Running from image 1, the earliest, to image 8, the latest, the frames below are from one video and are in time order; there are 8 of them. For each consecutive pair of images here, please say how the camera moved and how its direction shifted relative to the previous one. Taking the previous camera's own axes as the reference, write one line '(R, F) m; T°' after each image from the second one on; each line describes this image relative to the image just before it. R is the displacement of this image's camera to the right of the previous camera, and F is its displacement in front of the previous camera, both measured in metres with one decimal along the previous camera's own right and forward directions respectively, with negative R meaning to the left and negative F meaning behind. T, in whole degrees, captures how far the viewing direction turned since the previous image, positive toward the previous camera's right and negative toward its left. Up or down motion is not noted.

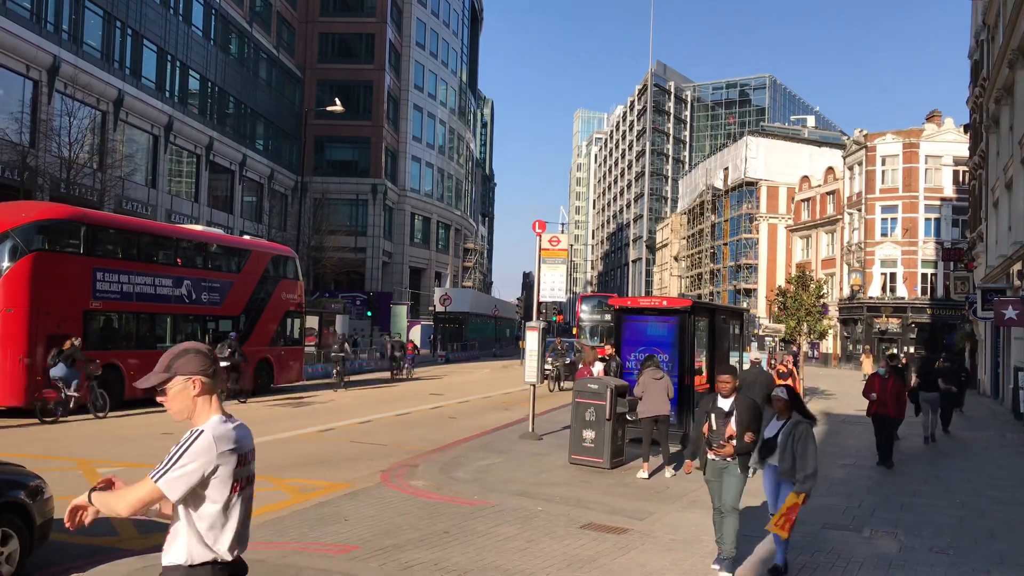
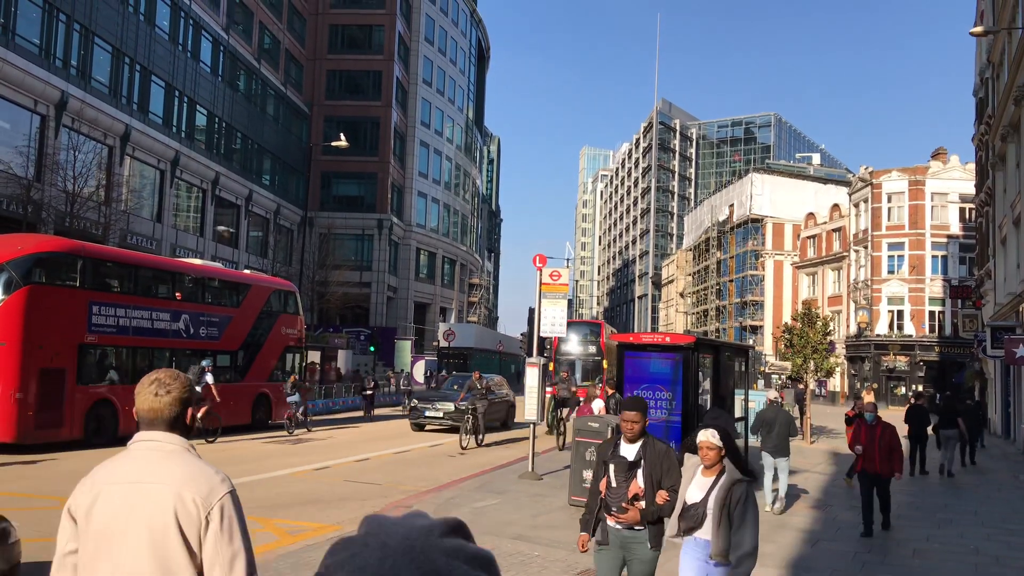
(+0.1, +0.2) m; 0°
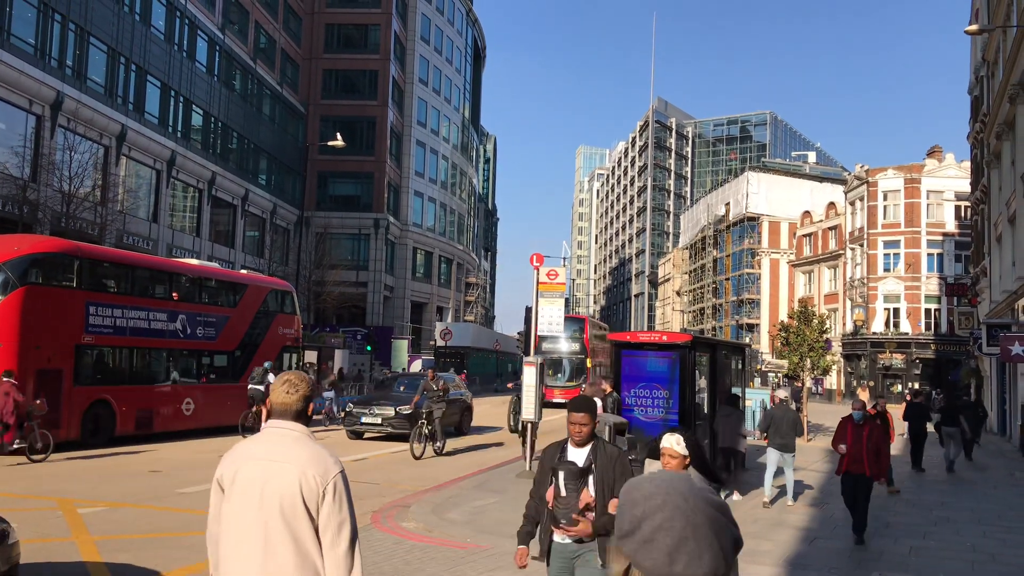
(0.0, 0.0) m; 0°
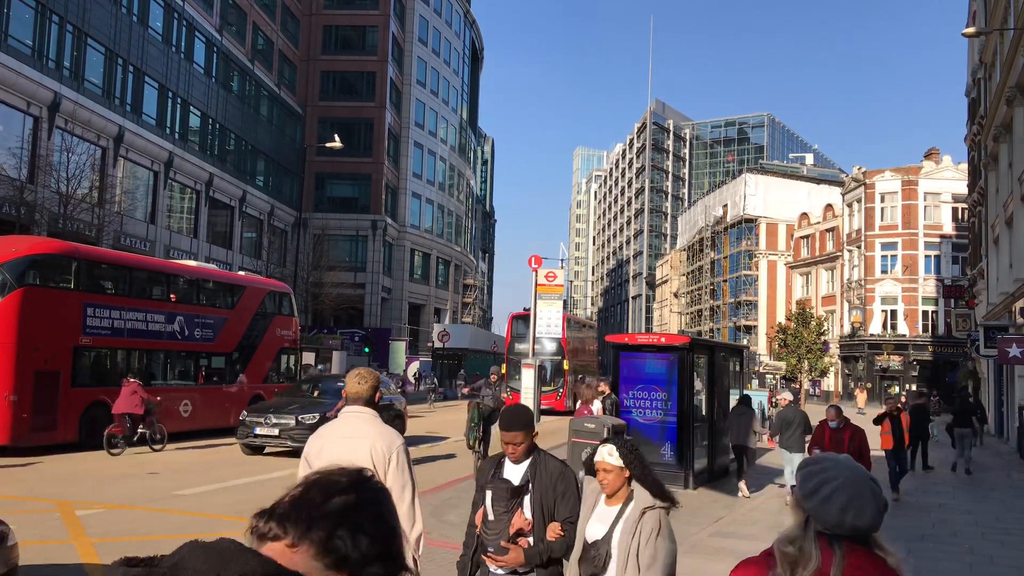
(0.0, 0.0) m; 0°
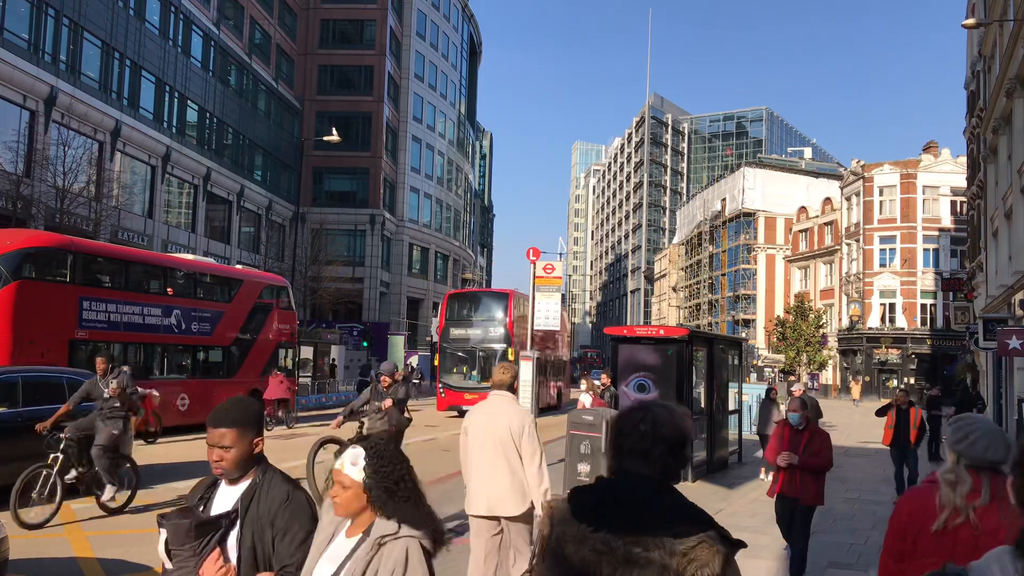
(0.0, +0.1) m; 0°
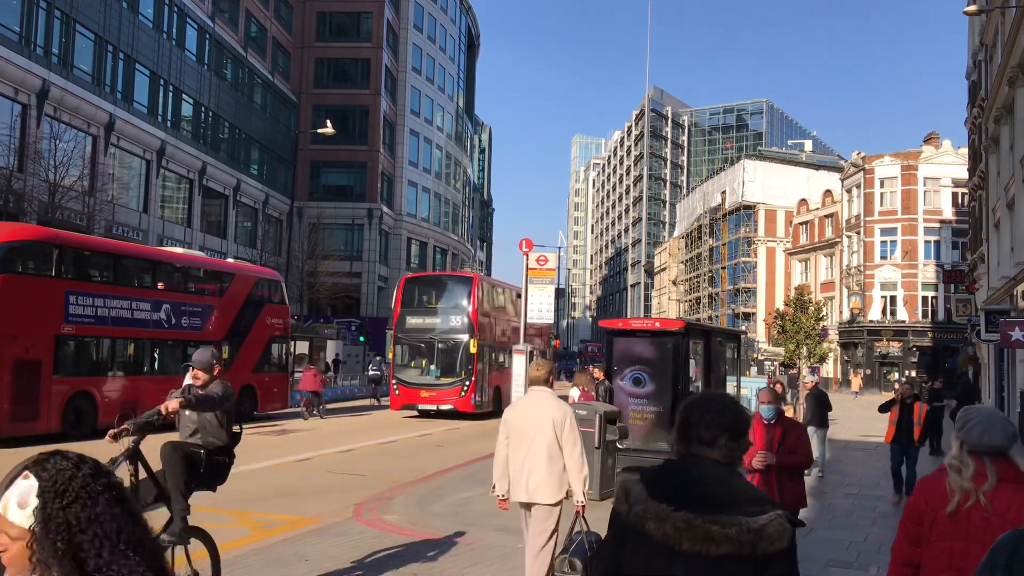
(+0.1, +0.3) m; 0°
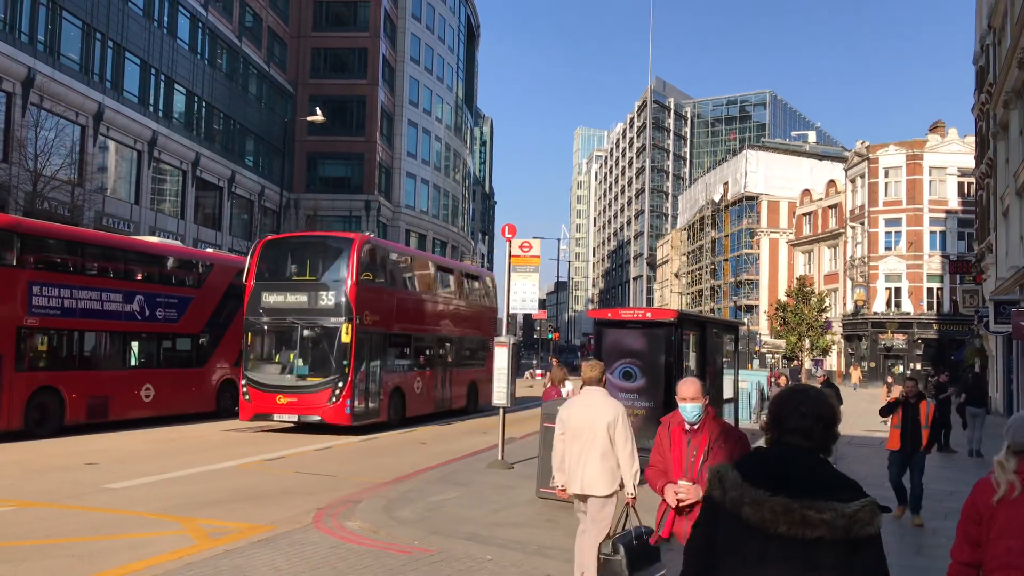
(+0.3, +0.7) m; 0°
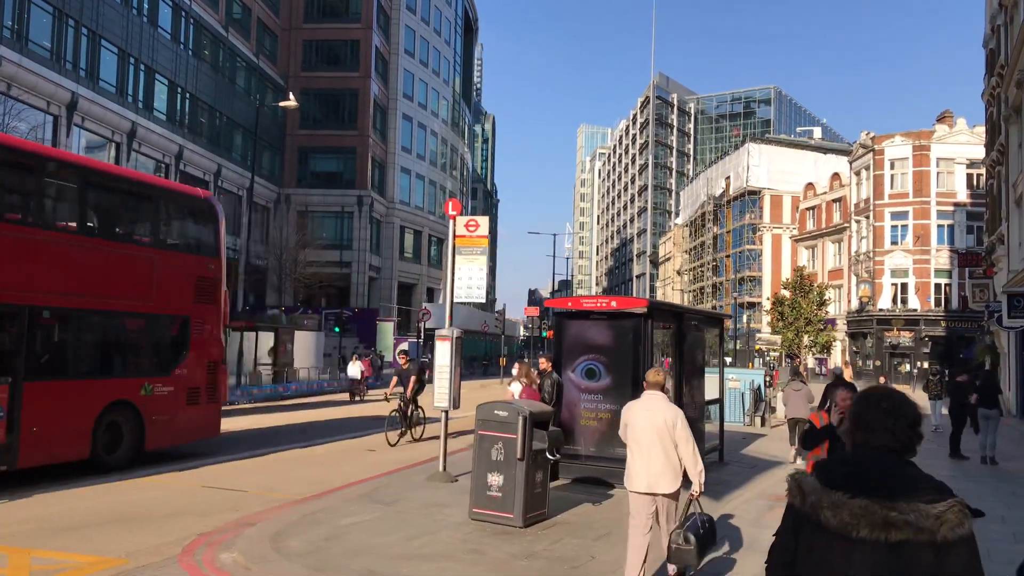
(+0.7, +1.5) m; 0°
